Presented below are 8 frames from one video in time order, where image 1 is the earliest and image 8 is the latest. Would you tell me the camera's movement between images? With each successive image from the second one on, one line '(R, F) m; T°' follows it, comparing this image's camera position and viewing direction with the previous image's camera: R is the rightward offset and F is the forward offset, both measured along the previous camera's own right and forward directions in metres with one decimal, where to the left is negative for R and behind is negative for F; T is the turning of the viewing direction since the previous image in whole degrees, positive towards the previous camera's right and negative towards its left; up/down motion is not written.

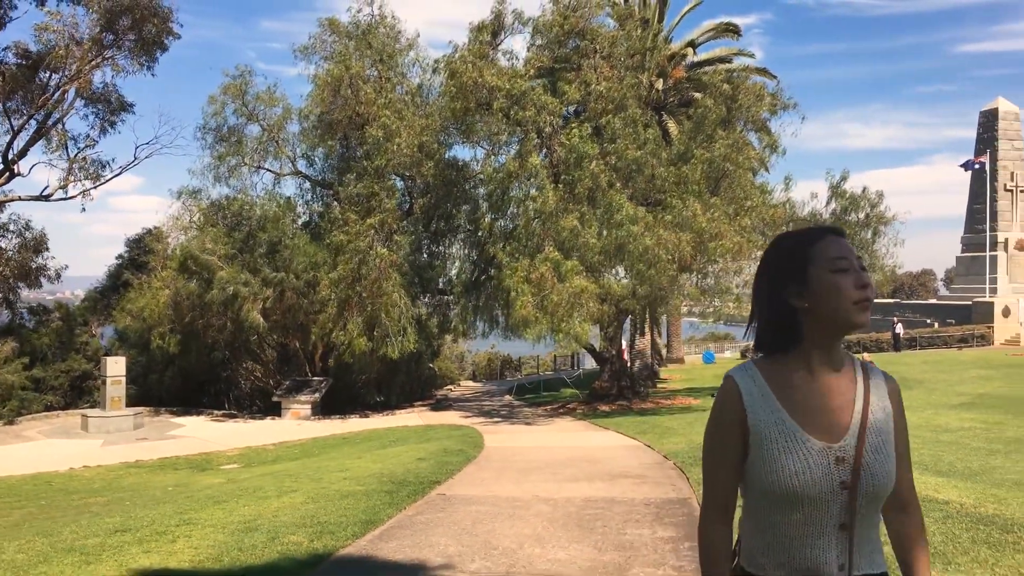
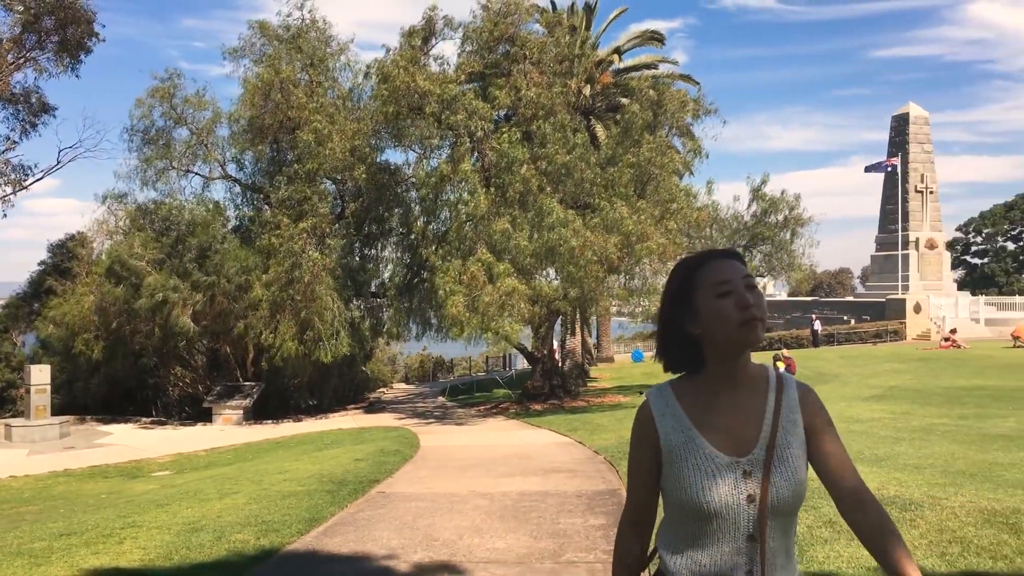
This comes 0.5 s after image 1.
(0.0, -0.3) m; +5°
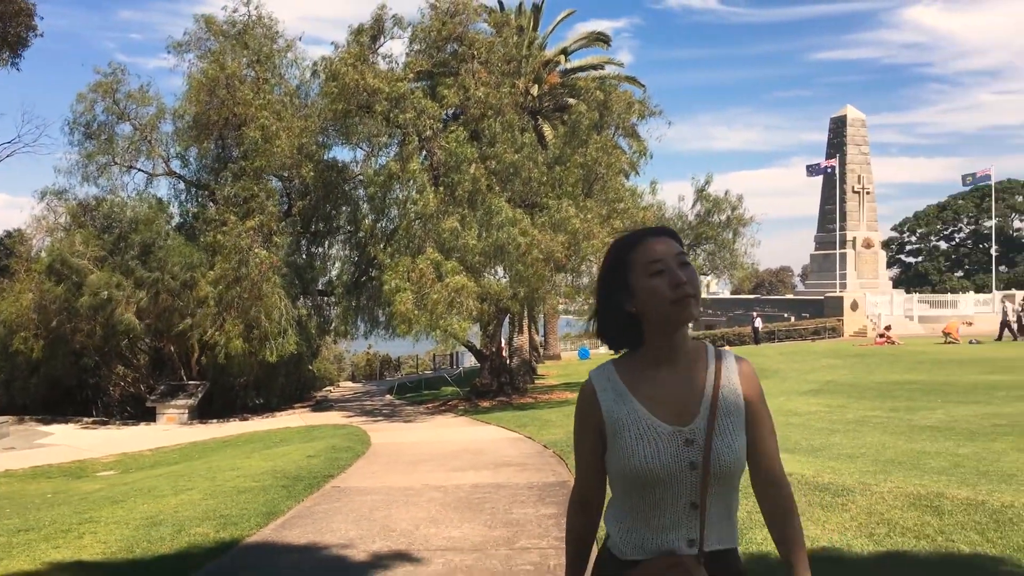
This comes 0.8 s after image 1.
(-0.1, -0.2) m; +4°
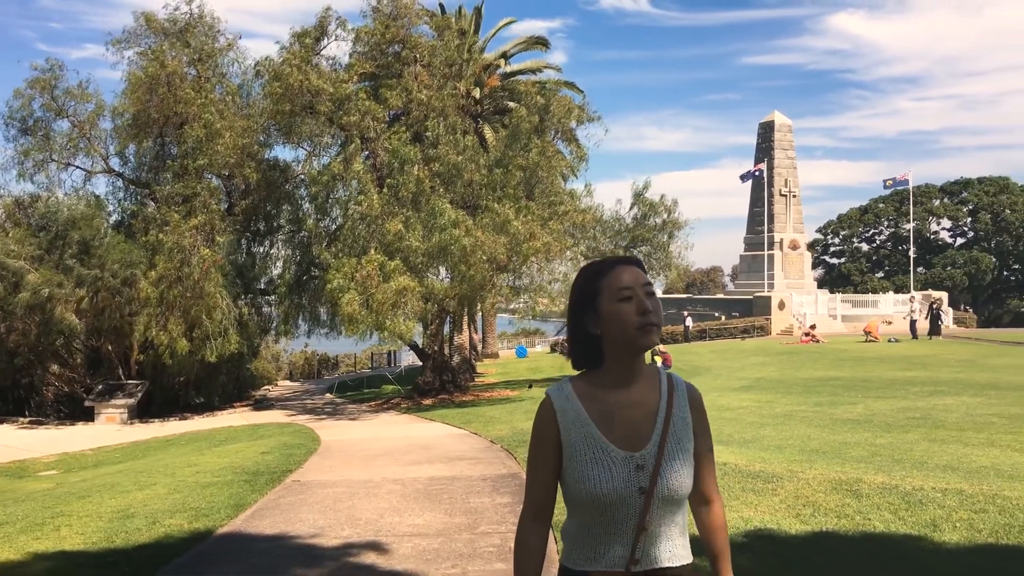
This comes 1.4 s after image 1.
(-0.2, -0.4) m; +5°
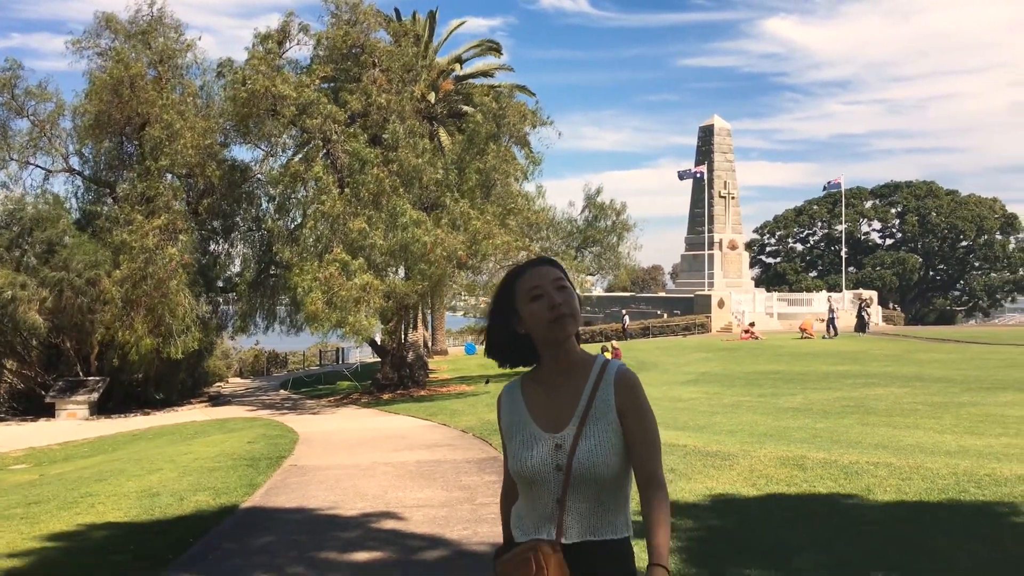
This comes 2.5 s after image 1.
(-0.4, -0.7) m; +4°
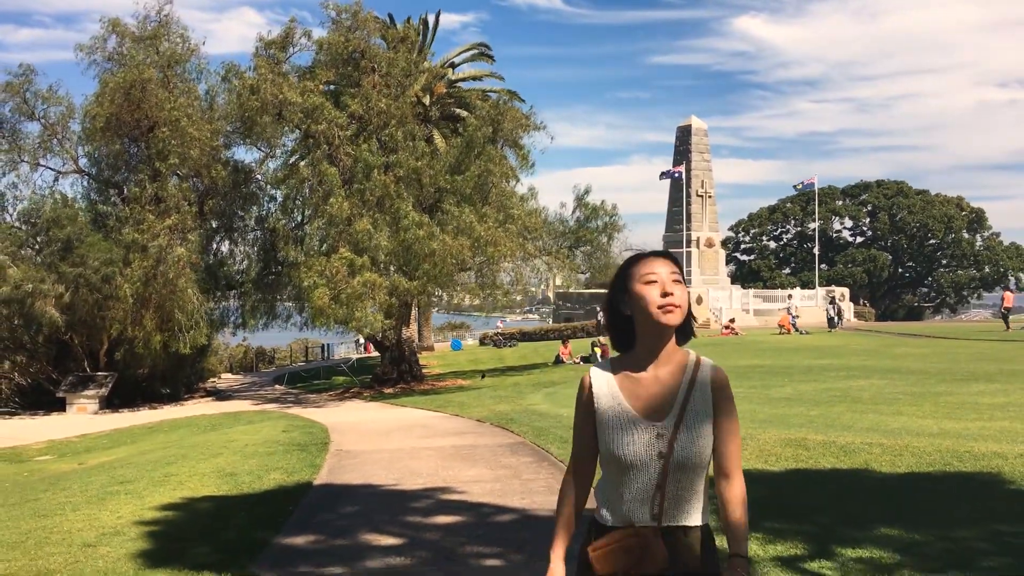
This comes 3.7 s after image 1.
(-0.6, -0.7) m; +2°
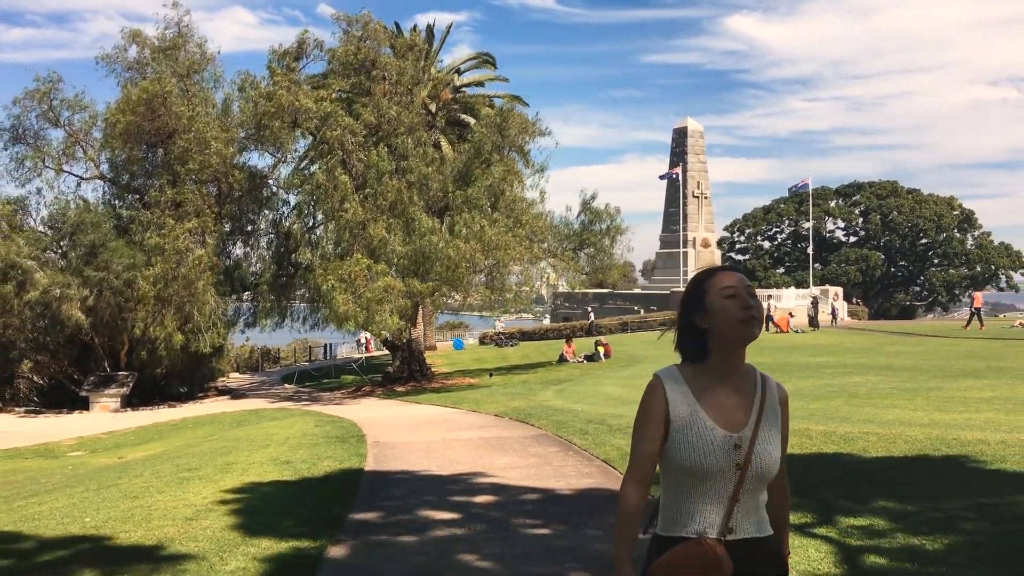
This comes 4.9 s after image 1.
(-0.3, -0.7) m; 0°
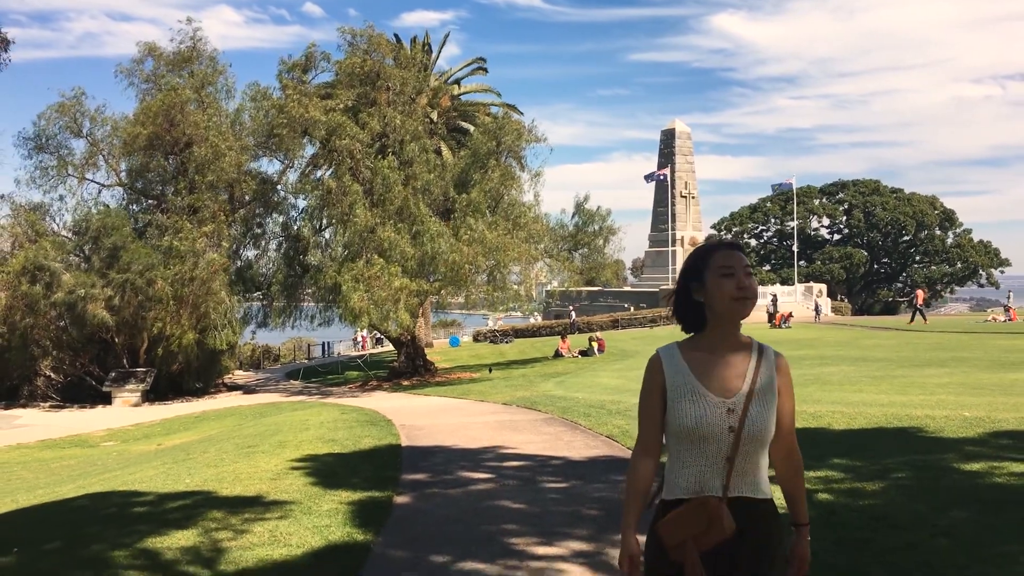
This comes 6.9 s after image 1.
(-0.3, -1.1) m; +1°
